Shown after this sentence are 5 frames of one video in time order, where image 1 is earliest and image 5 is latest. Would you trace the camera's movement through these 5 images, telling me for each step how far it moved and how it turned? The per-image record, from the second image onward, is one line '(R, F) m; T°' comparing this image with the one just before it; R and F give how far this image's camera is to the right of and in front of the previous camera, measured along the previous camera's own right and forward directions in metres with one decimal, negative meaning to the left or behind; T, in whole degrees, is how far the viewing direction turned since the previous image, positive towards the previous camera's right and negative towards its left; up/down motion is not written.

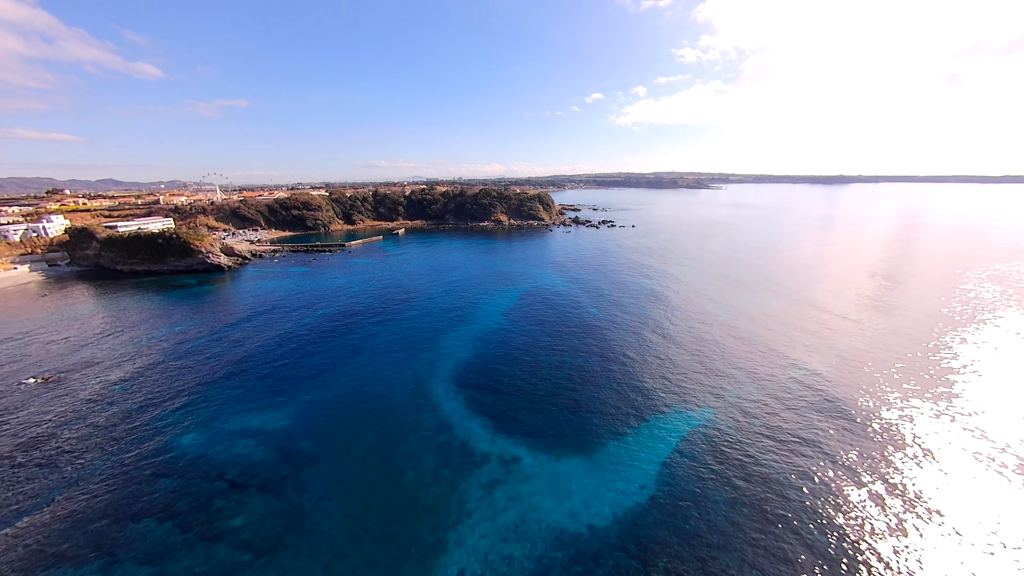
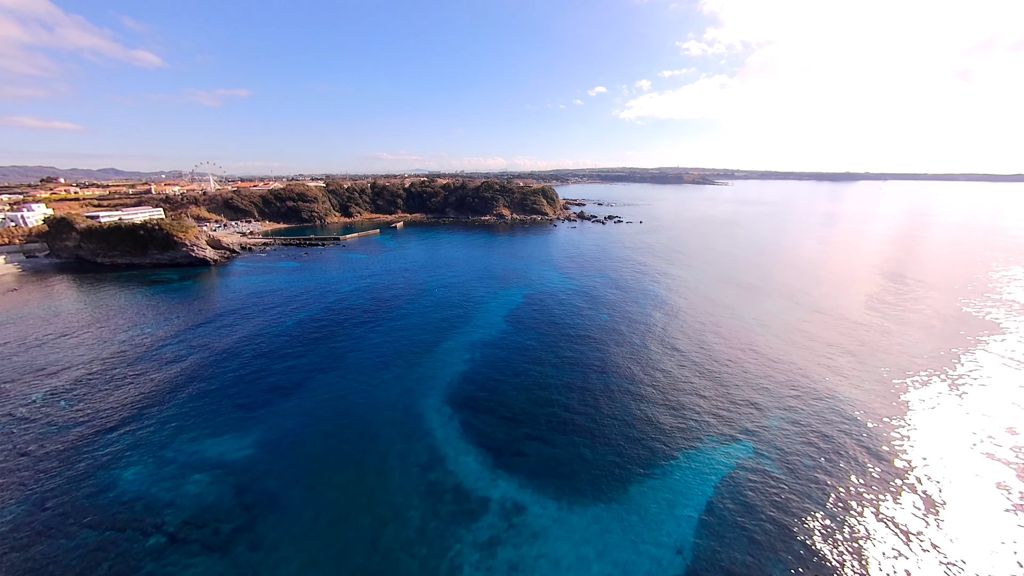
(-0.2, +3.1) m; 0°
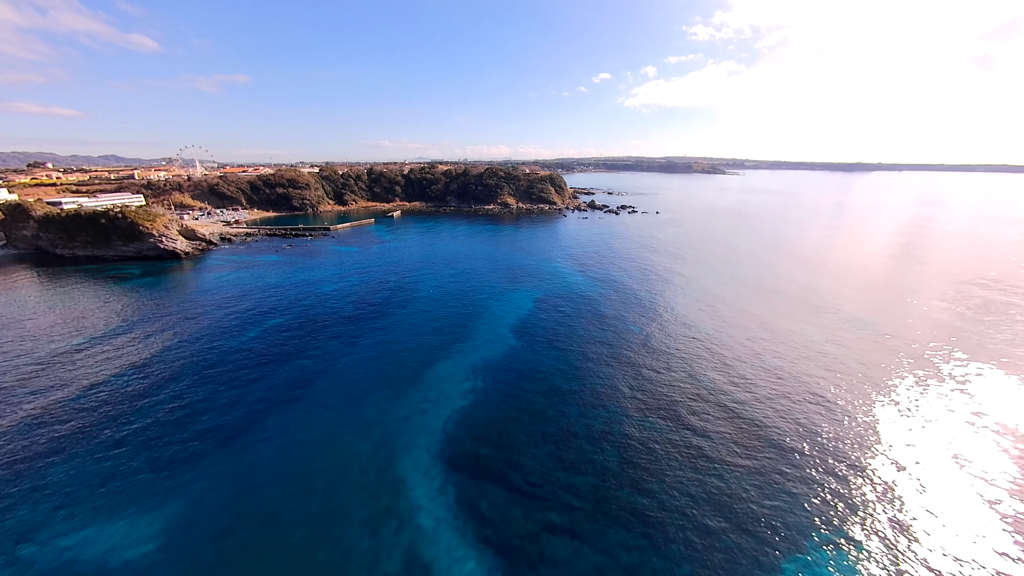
(-0.7, +5.7) m; 0°
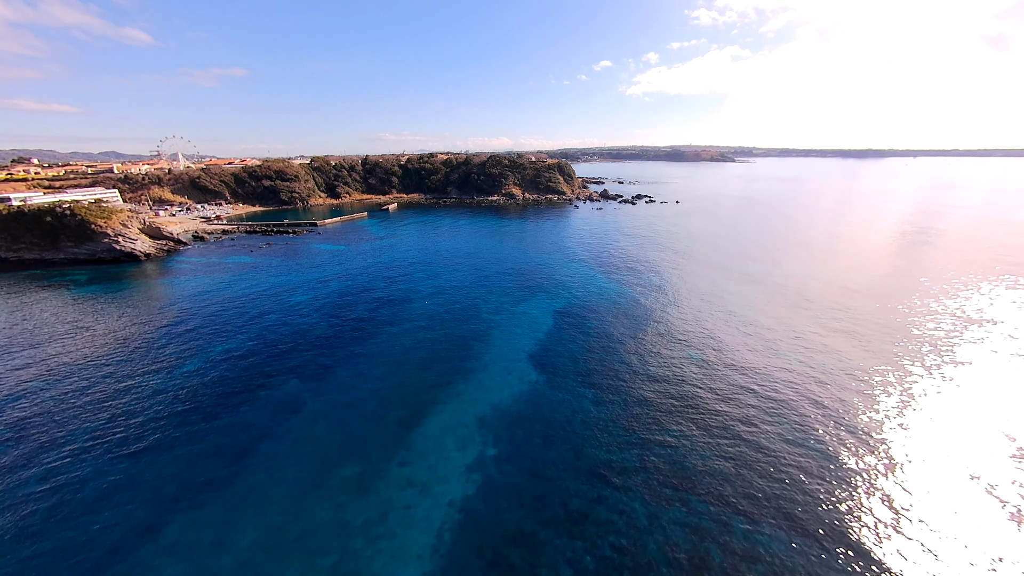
(-0.9, +6.3) m; 0°
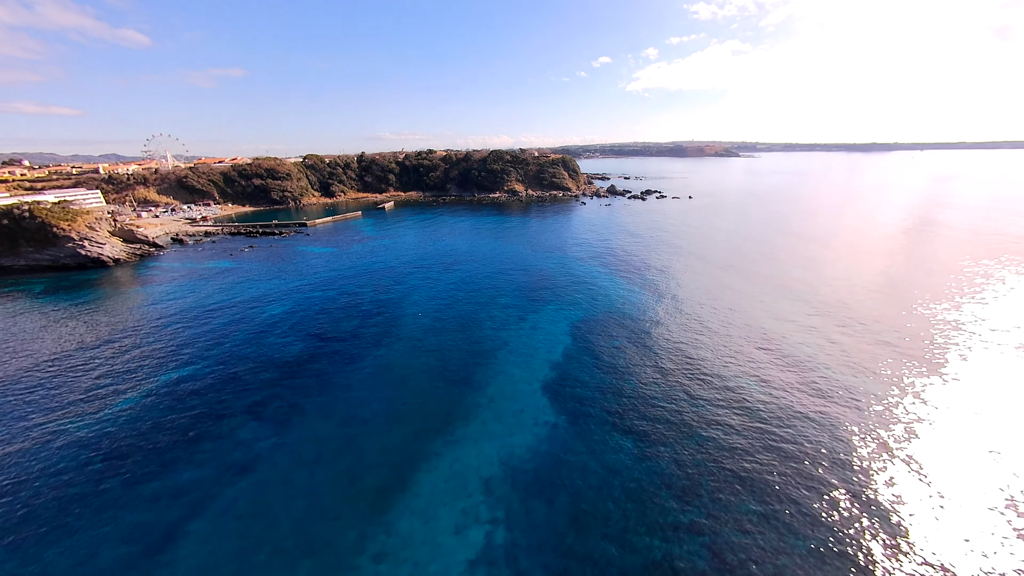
(-0.4, +3.8) m; 0°
